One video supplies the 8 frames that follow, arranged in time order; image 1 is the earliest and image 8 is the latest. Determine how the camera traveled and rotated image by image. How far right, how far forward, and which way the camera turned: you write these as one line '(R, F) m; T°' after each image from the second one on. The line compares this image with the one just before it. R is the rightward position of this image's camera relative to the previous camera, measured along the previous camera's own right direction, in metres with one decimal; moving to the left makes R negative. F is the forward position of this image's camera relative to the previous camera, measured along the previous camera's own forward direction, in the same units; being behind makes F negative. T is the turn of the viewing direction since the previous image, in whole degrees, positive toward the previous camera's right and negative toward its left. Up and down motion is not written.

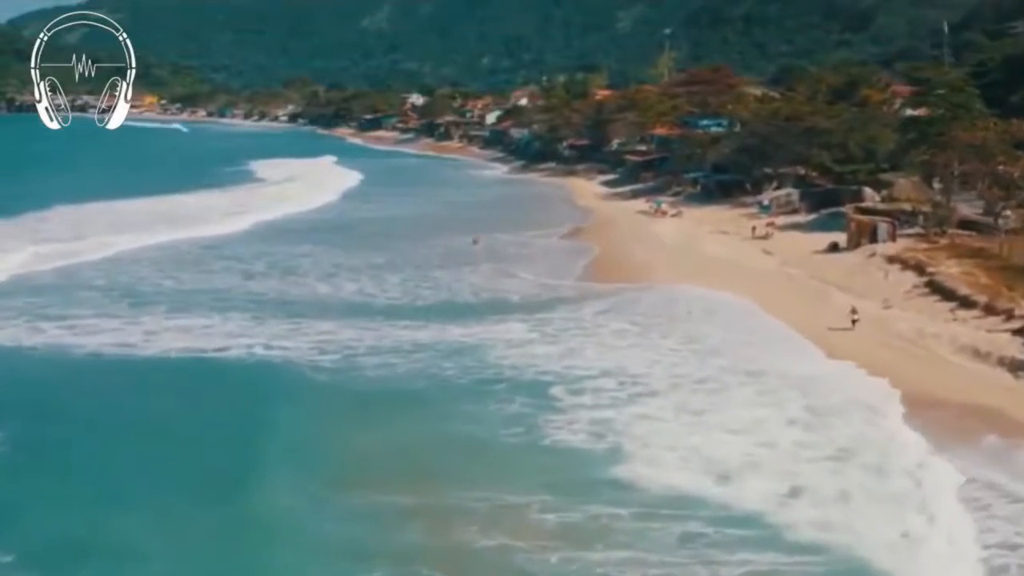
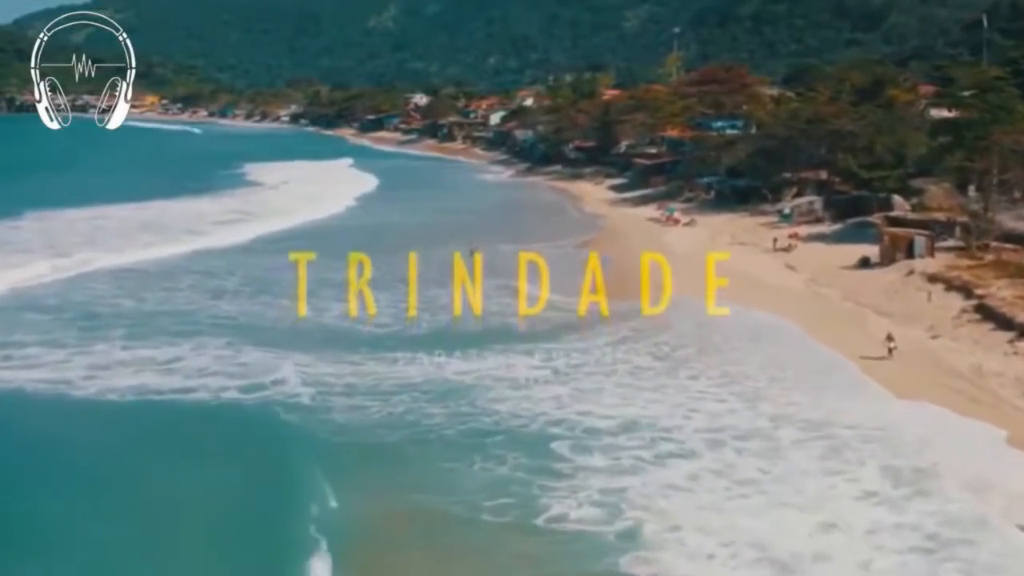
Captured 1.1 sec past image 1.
(+0.1, +2.6) m; 0°
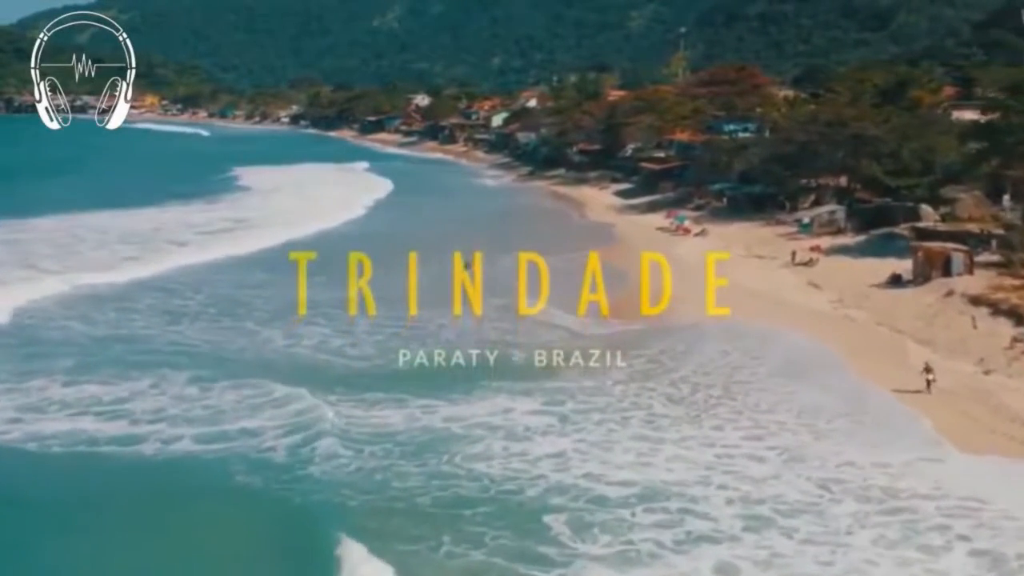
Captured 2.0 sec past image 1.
(+0.1, +2.3) m; 0°
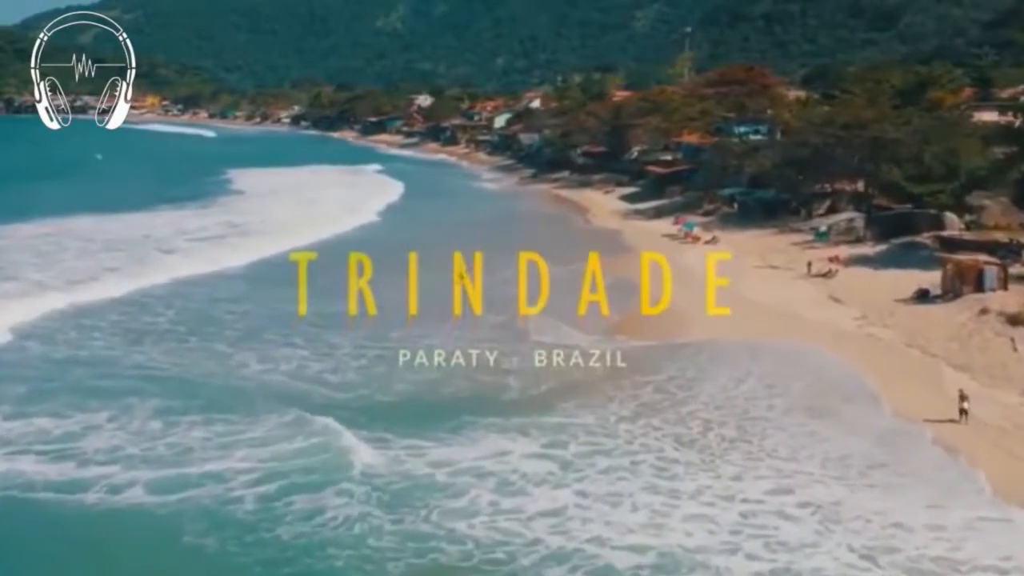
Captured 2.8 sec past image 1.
(+0.1, +1.7) m; 0°
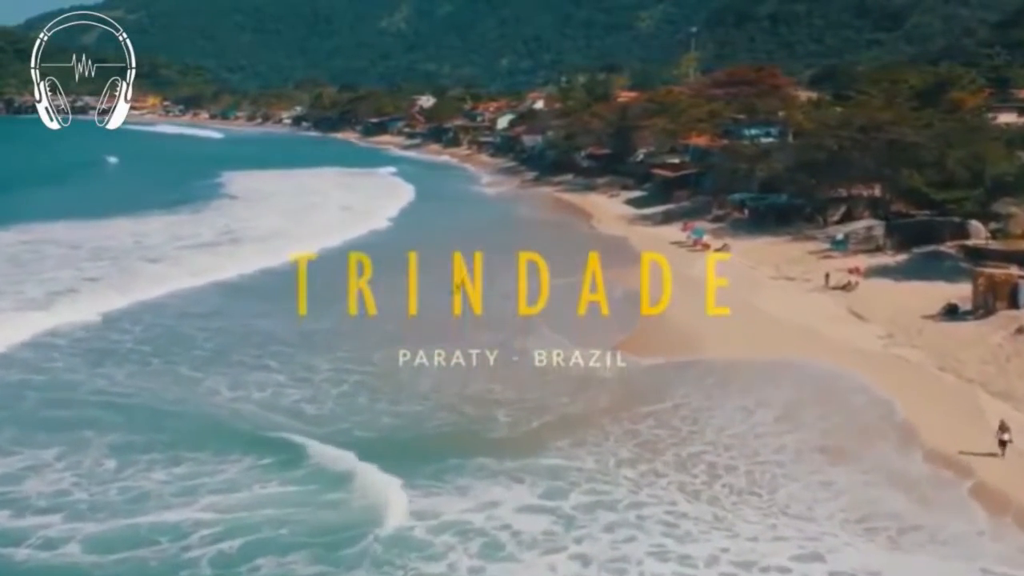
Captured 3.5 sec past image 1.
(0.0, +1.6) m; 0°
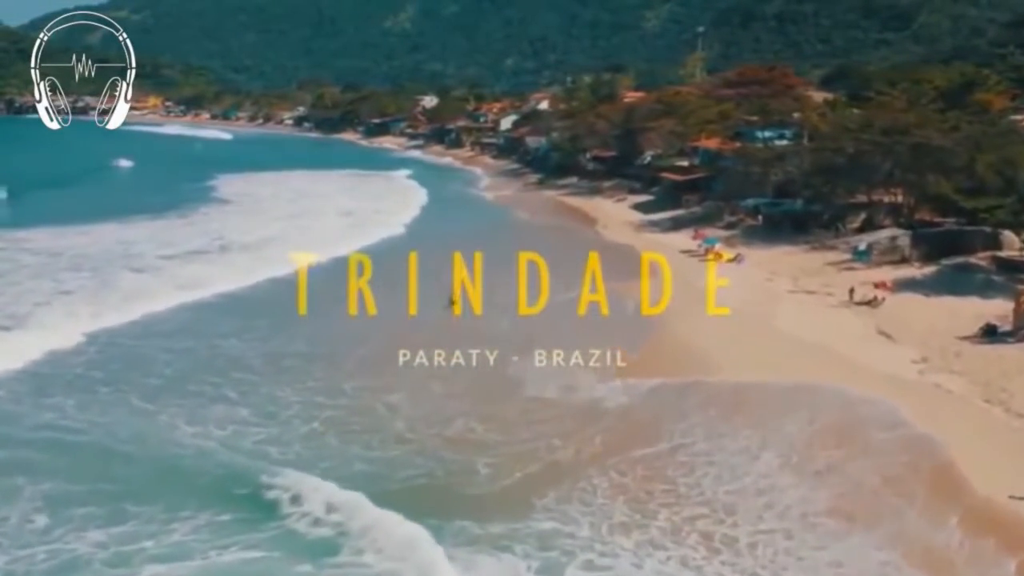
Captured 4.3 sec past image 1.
(0.0, +1.8) m; 0°
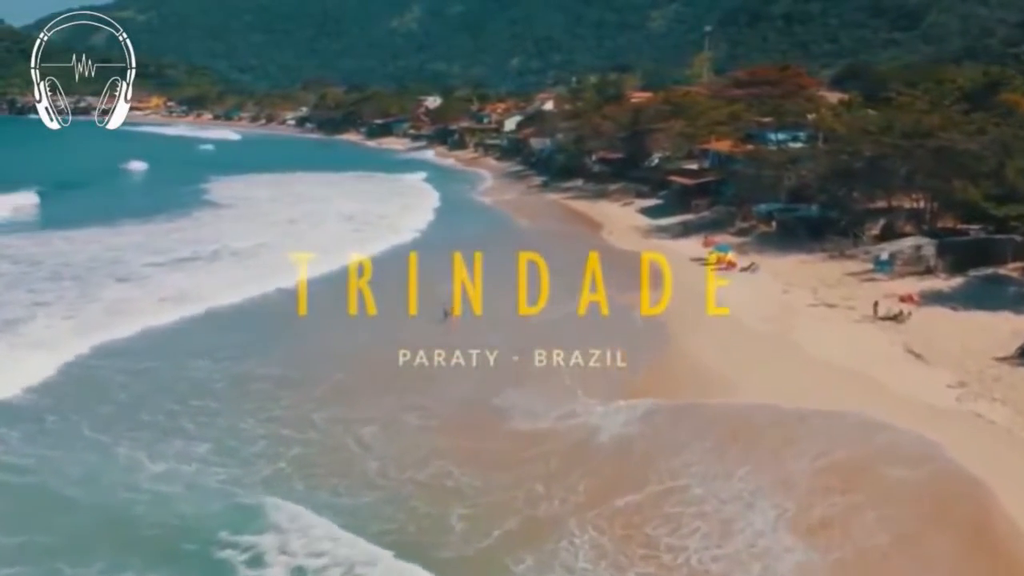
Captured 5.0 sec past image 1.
(0.0, +1.5) m; 0°
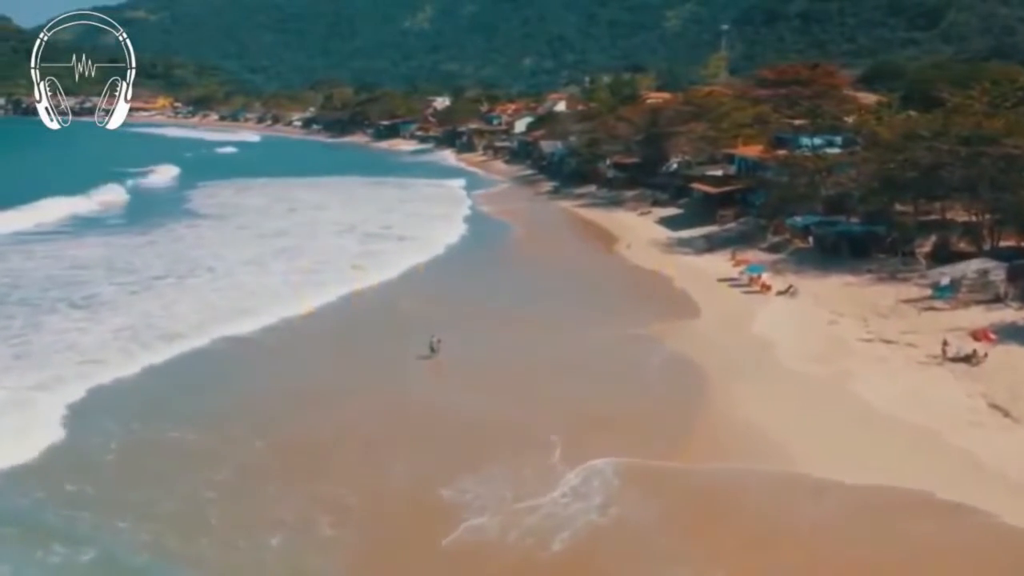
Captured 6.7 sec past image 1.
(+0.1, +3.5) m; 0°
